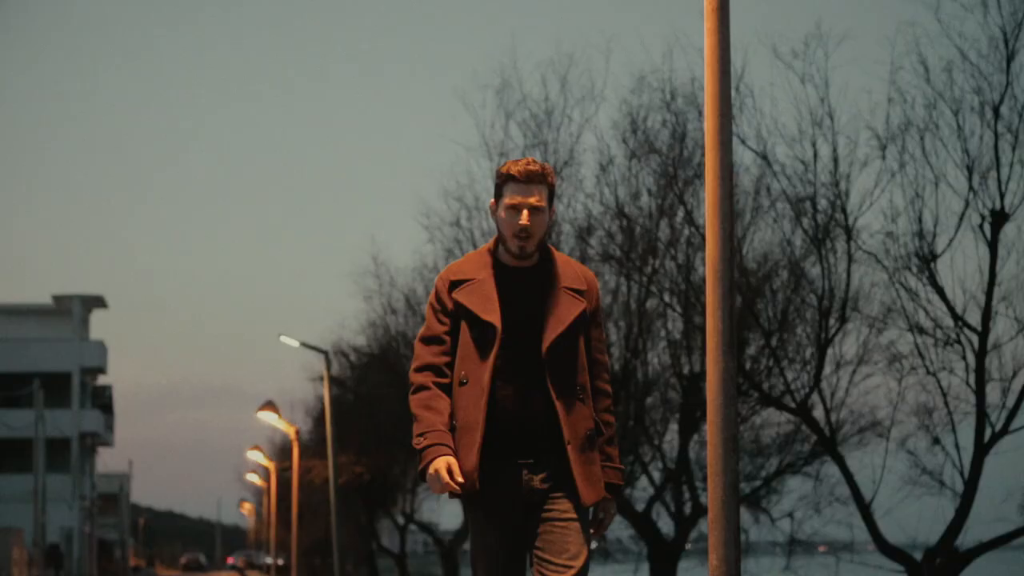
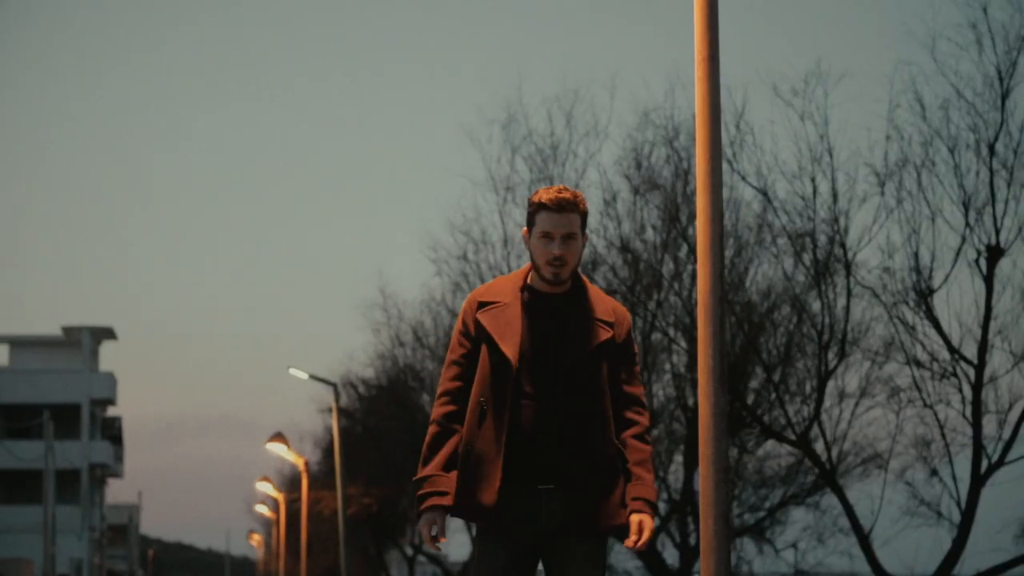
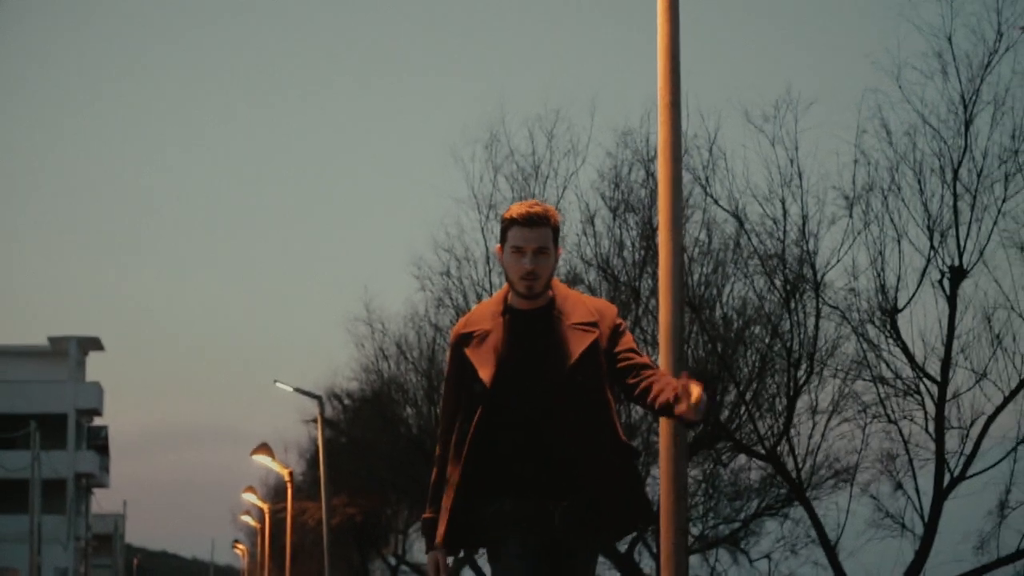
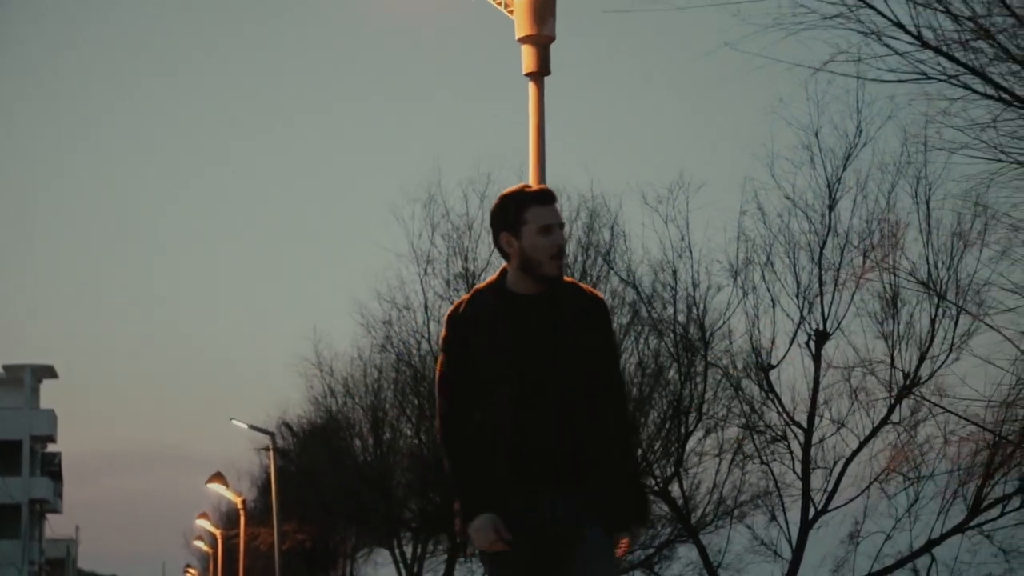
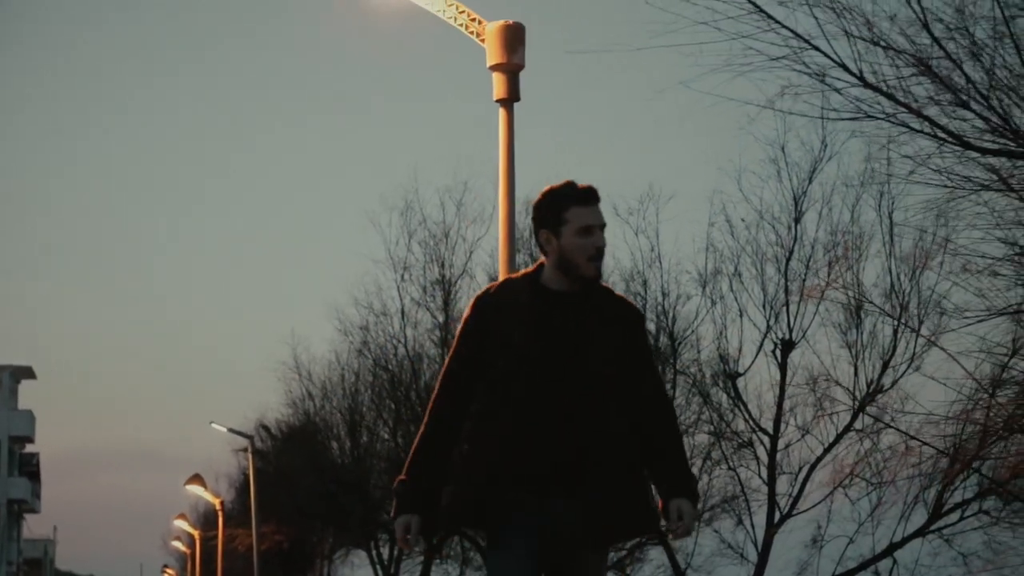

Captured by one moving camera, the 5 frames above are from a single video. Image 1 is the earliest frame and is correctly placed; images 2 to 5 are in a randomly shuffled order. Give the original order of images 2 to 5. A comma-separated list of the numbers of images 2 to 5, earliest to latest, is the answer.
2, 3, 4, 5
